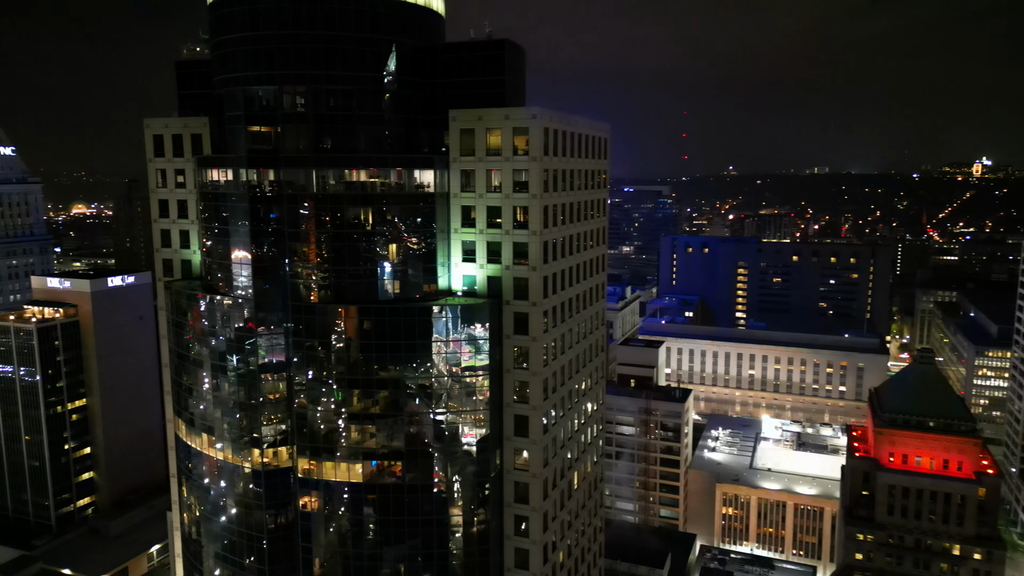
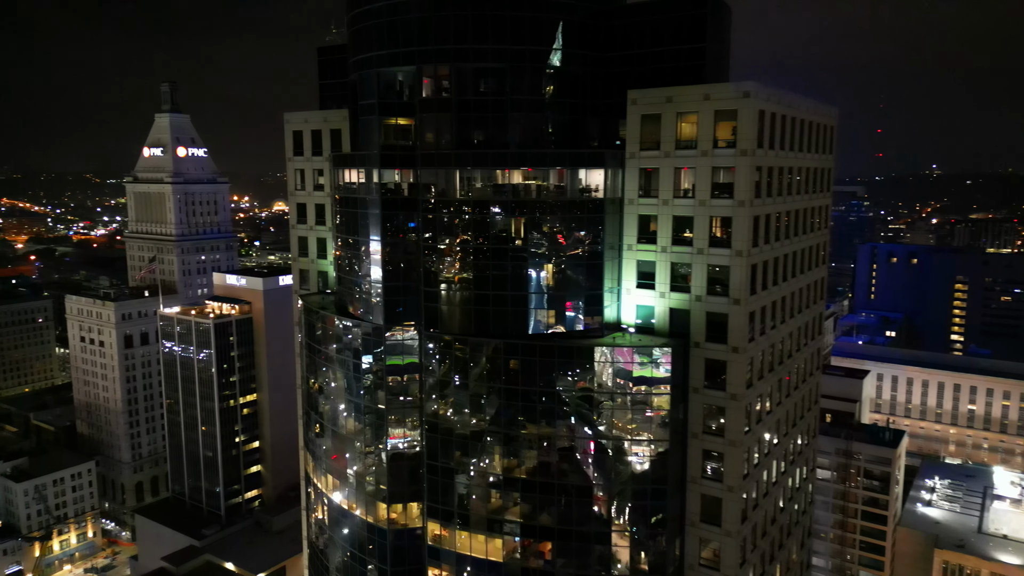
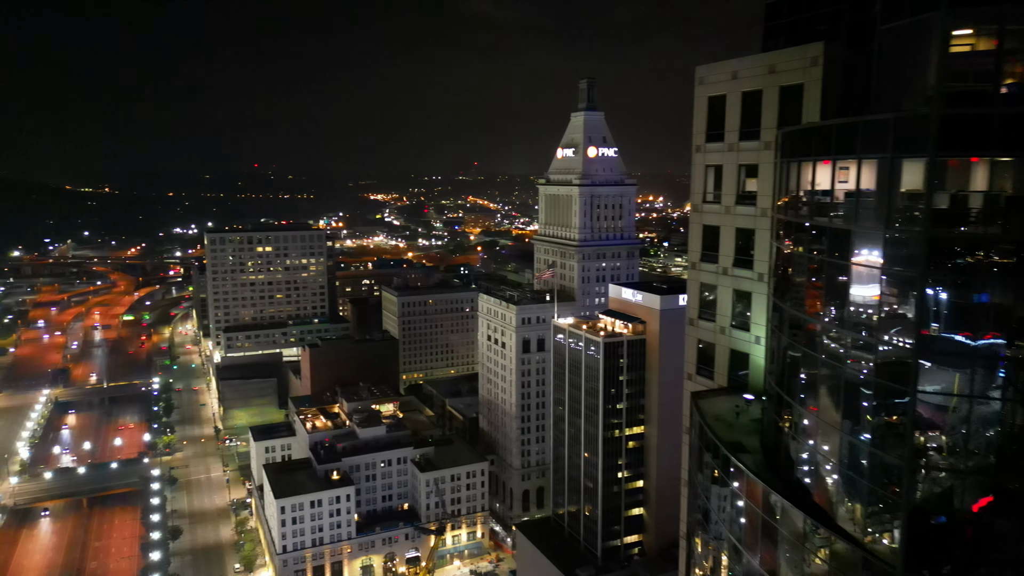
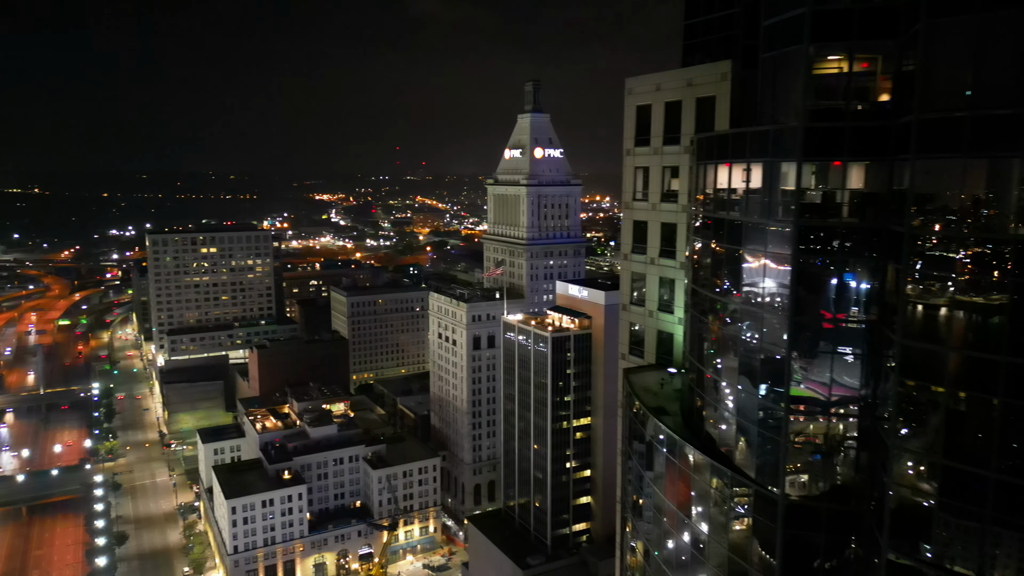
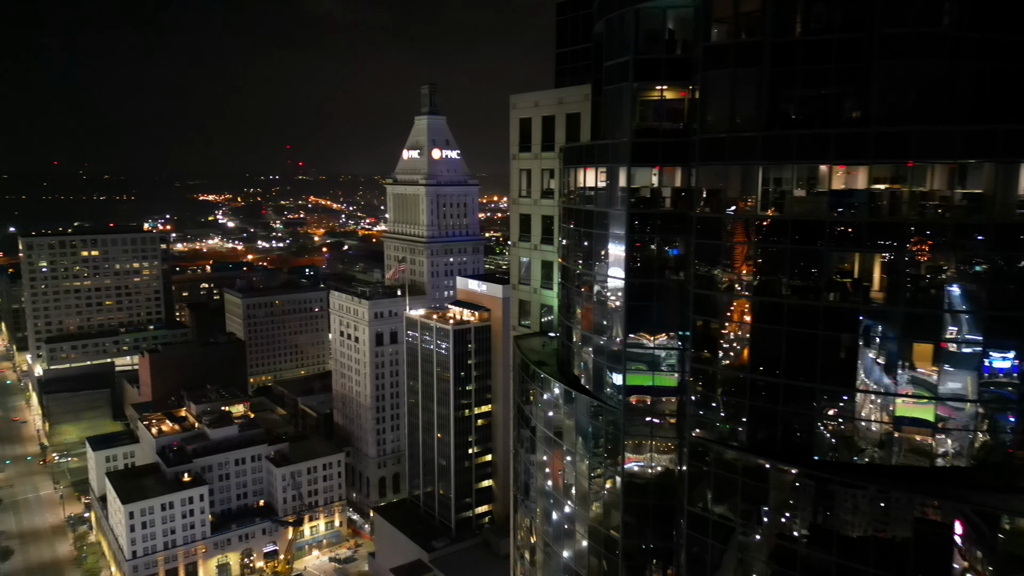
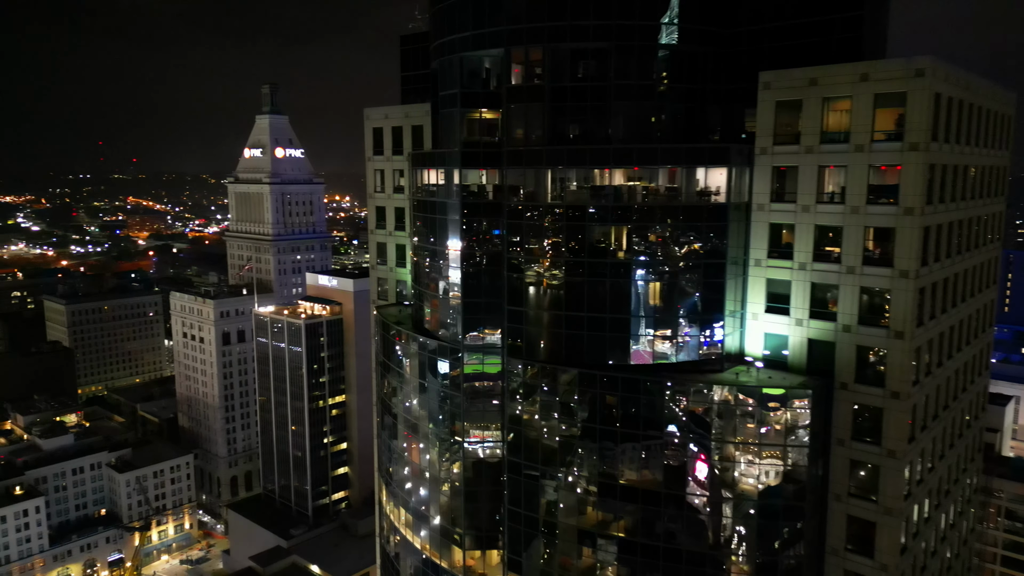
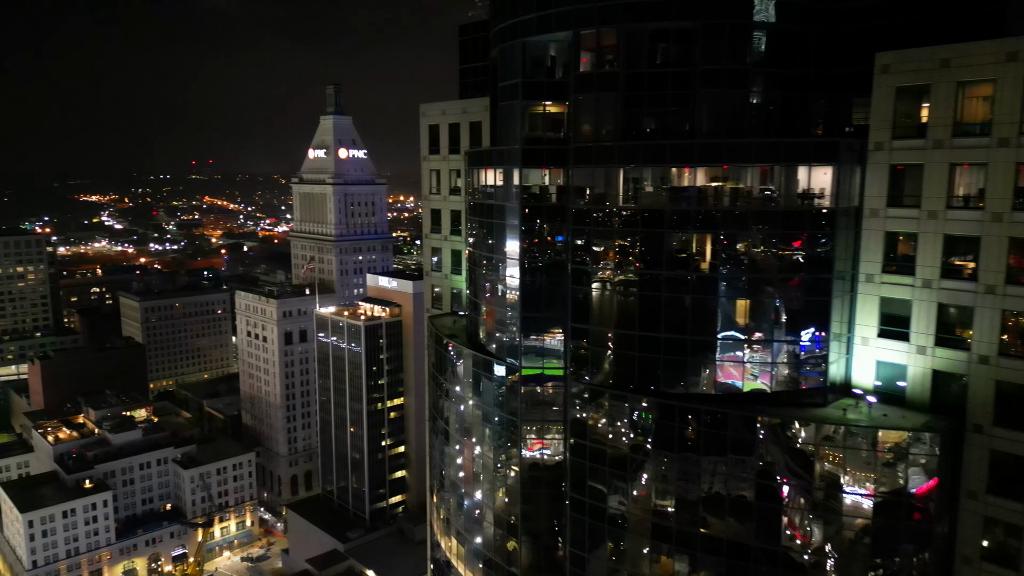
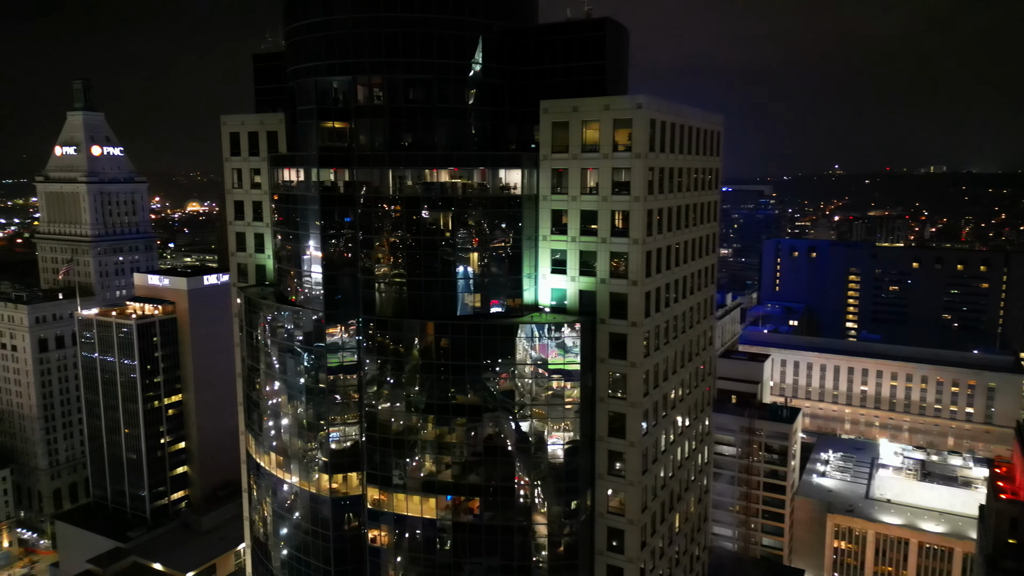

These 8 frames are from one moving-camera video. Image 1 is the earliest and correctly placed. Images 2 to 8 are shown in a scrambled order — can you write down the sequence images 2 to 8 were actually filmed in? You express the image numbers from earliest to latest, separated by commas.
8, 2, 6, 7, 5, 4, 3
